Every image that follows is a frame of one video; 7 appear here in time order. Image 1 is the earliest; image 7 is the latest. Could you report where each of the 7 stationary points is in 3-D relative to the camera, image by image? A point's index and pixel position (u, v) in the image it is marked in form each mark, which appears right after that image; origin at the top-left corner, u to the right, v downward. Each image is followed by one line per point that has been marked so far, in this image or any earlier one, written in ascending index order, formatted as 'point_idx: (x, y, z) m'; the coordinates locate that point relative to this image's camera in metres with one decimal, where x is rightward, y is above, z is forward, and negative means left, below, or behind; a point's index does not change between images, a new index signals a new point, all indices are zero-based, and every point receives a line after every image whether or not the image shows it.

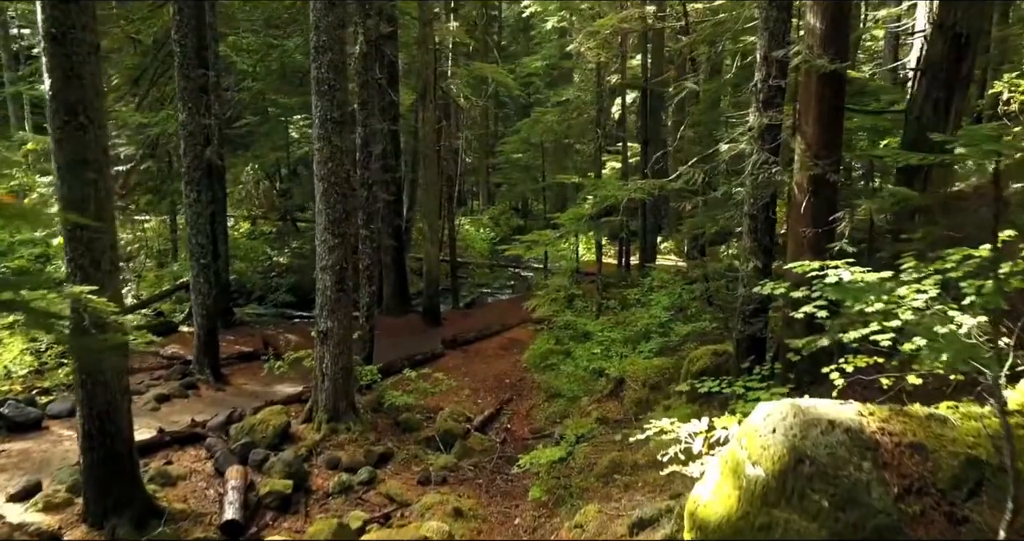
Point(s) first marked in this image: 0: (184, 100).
0: (-5.7, +2.9, +11.2) m
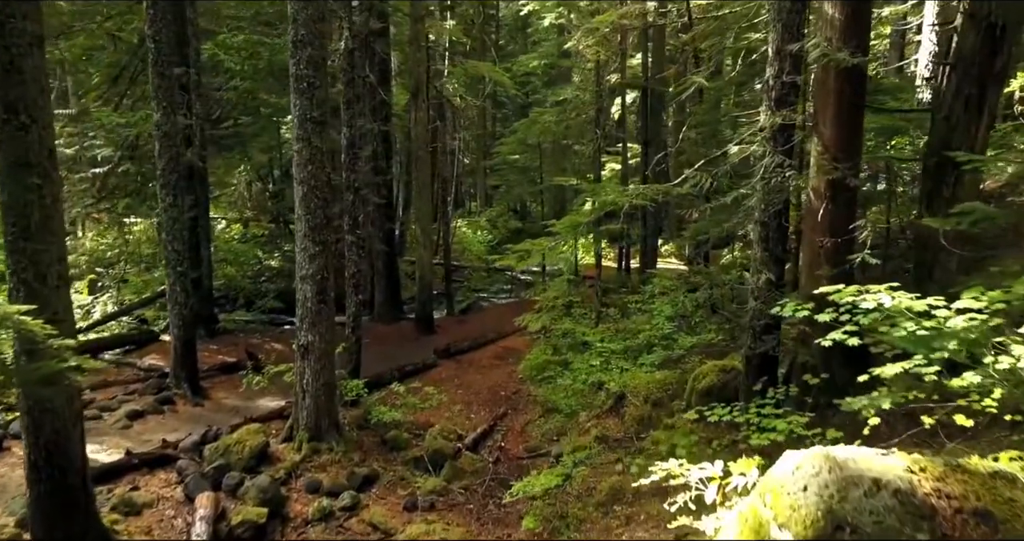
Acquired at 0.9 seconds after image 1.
0: (-5.8, +2.8, +10.6) m
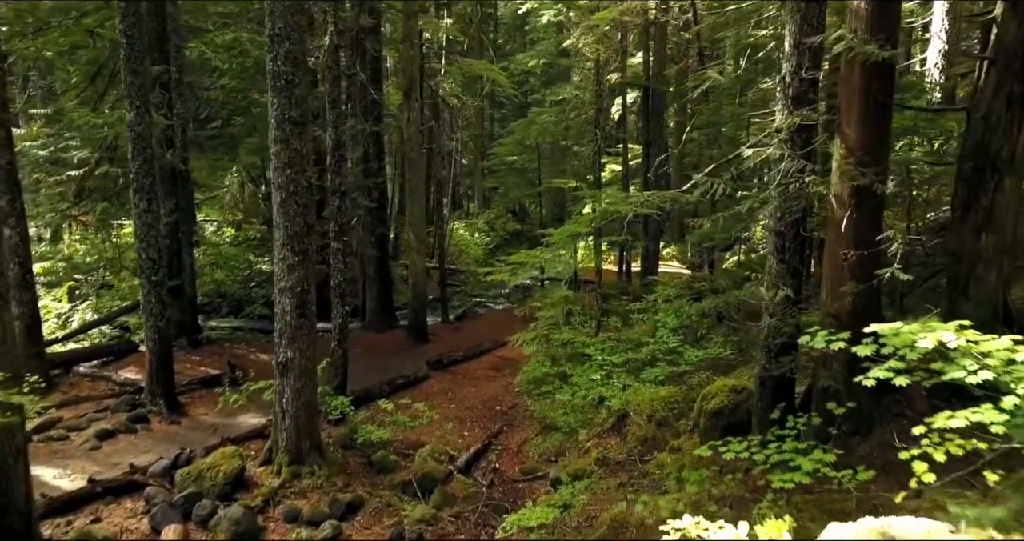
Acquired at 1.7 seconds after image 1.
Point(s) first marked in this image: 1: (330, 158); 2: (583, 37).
0: (-5.9, +2.6, +9.9) m
1: (-3.0, +1.9, +10.7) m
2: (+1.8, +6.0, +16.7) m
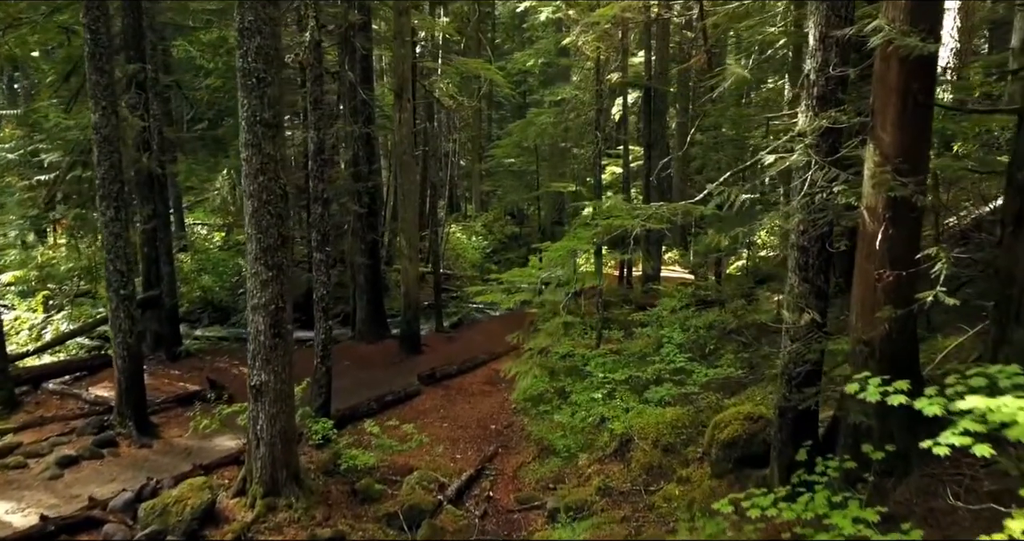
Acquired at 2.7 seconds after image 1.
0: (-5.9, +2.5, +9.2) m
1: (-3.1, +1.7, +10.0) m
2: (+1.7, +5.8, +16.0) m
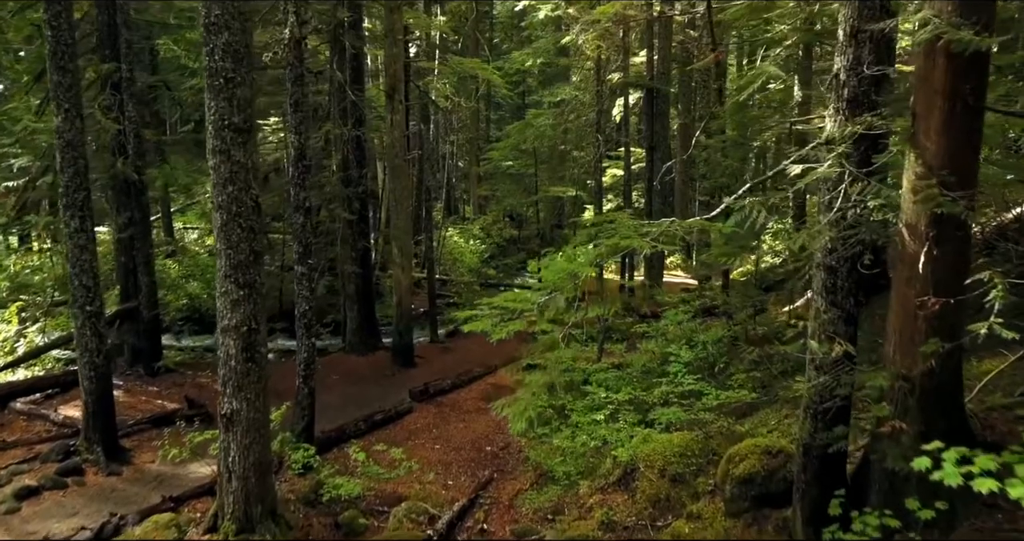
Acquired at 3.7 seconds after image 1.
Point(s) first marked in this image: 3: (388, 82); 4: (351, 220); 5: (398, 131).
0: (-6.0, +2.3, +8.6) m
1: (-3.2, +1.5, +9.4) m
2: (+1.7, +5.6, +15.4) m
3: (-2.7, +4.1, +14.3) m
4: (-3.6, +1.1, +14.3) m
5: (-2.5, +3.1, +14.5) m
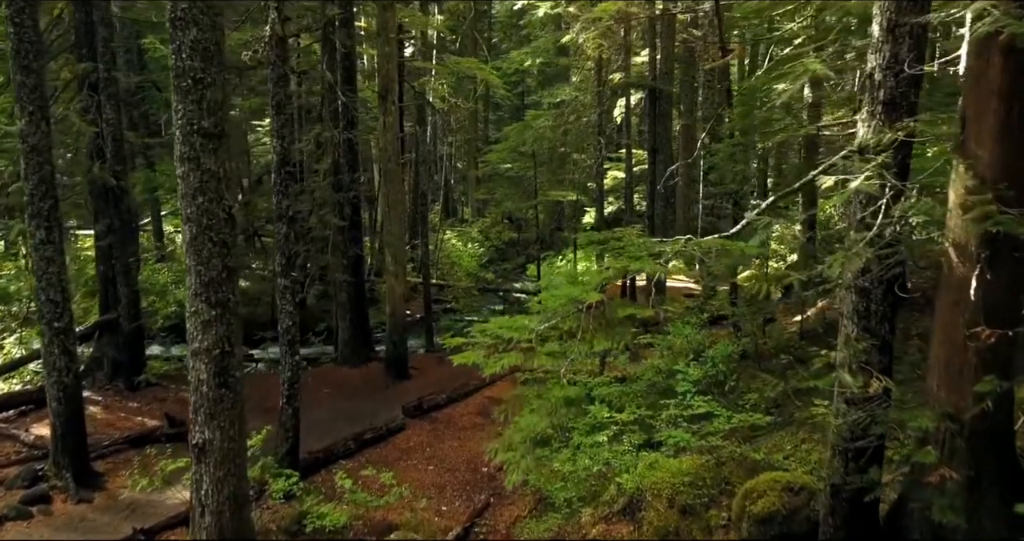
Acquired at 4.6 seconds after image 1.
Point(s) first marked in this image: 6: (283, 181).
0: (-6.0, +2.1, +8.0) m
1: (-3.2, +1.3, +8.8) m
2: (+1.6, +5.5, +14.8) m
3: (-2.8, +4.0, +13.7) m
4: (-3.6, +0.9, +13.7) m
5: (-2.6, +2.9, +13.9) m
6: (-3.1, +1.2, +8.9) m
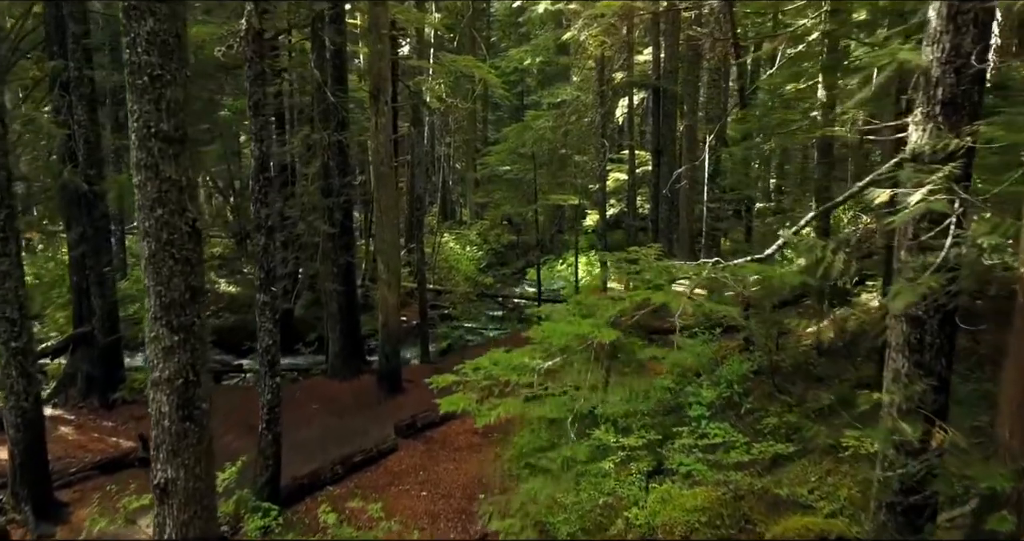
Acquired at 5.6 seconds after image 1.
0: (-6.1, +1.9, +7.3) m
1: (-3.2, +1.1, +8.1) m
2: (+1.6, +5.3, +14.1) m
3: (-2.8, +3.8, +13.0) m
4: (-3.6, +0.8, +13.1) m
5: (-2.6, +2.8, +13.2) m
6: (-3.2, +1.1, +8.2) m
